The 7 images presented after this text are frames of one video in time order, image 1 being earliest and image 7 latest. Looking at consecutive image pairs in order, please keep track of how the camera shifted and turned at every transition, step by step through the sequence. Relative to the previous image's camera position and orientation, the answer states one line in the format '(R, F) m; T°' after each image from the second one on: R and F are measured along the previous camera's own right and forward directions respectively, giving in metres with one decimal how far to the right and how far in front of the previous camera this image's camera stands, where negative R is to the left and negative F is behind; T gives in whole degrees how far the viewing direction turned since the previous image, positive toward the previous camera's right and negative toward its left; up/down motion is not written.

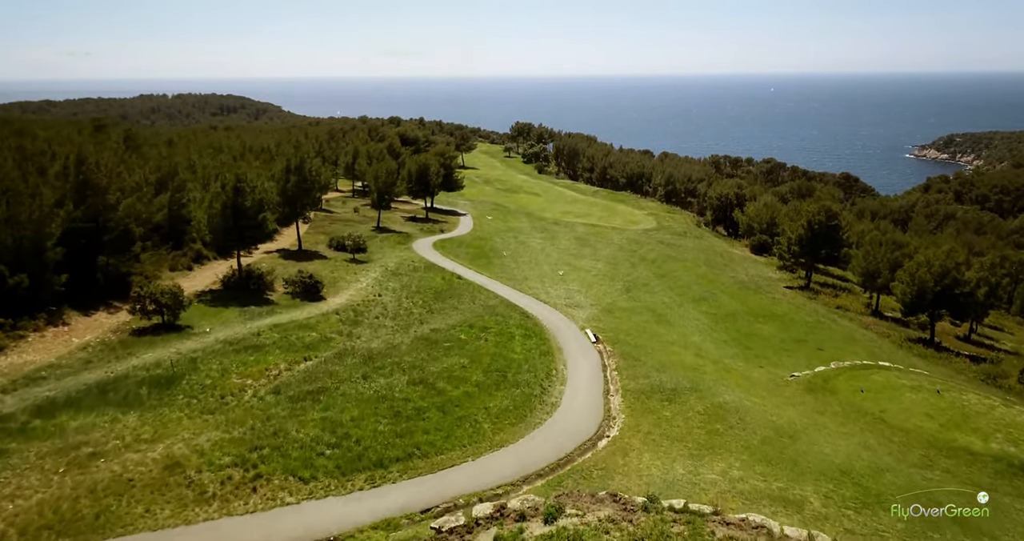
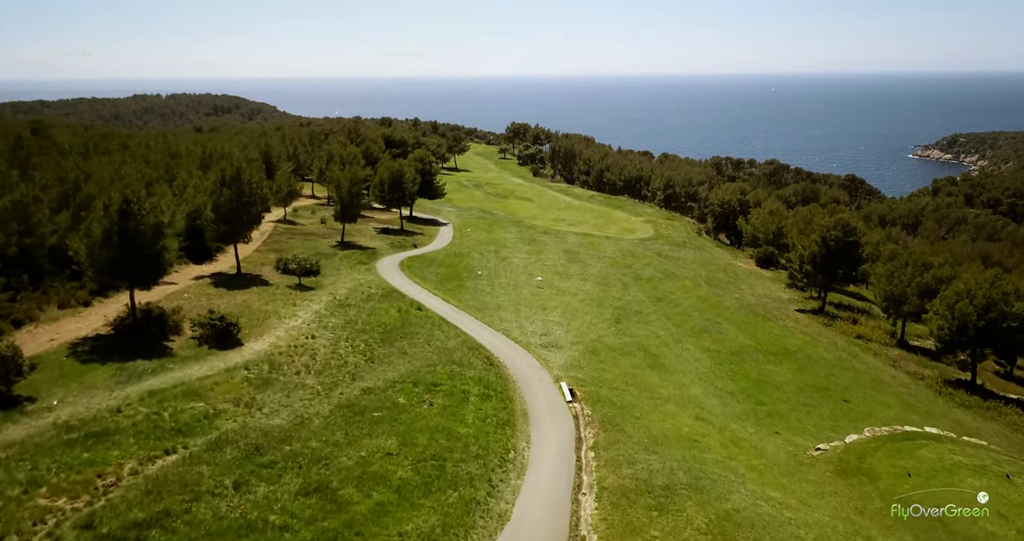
(+1.6, +5.8) m; 0°
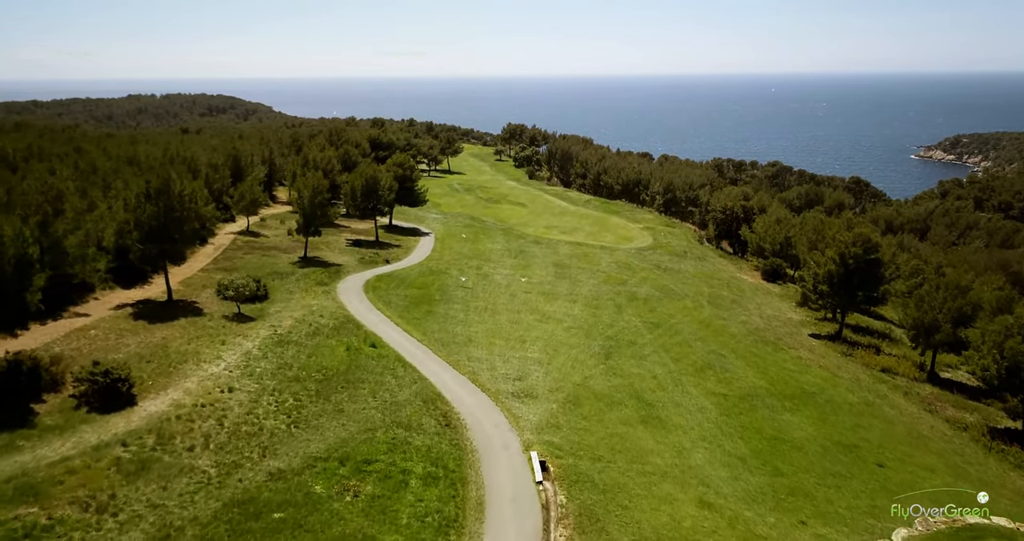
(+1.2, +5.1) m; 0°
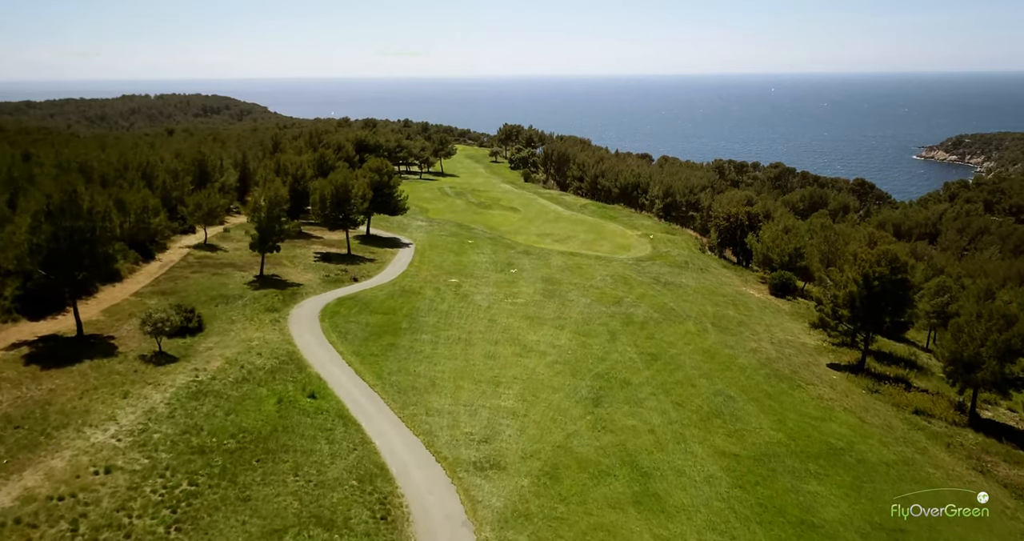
(+1.1, +5.0) m; 0°
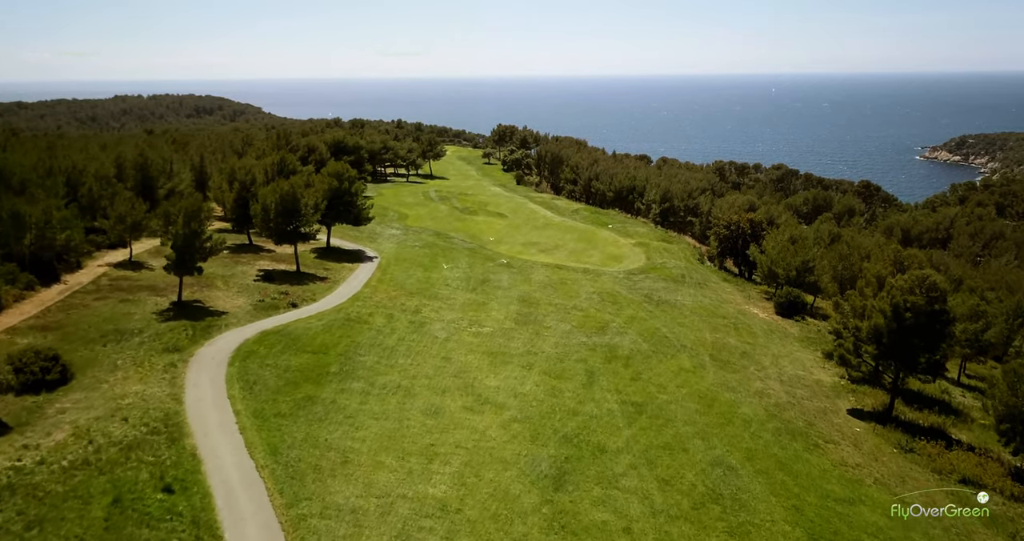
(+1.9, +6.3) m; 0°
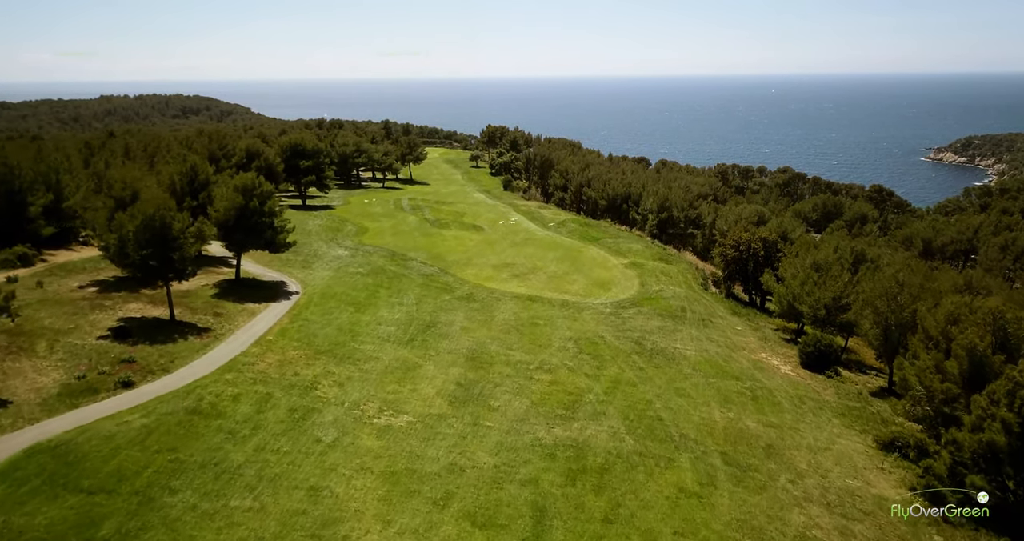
(+2.7, +11.3) m; 0°
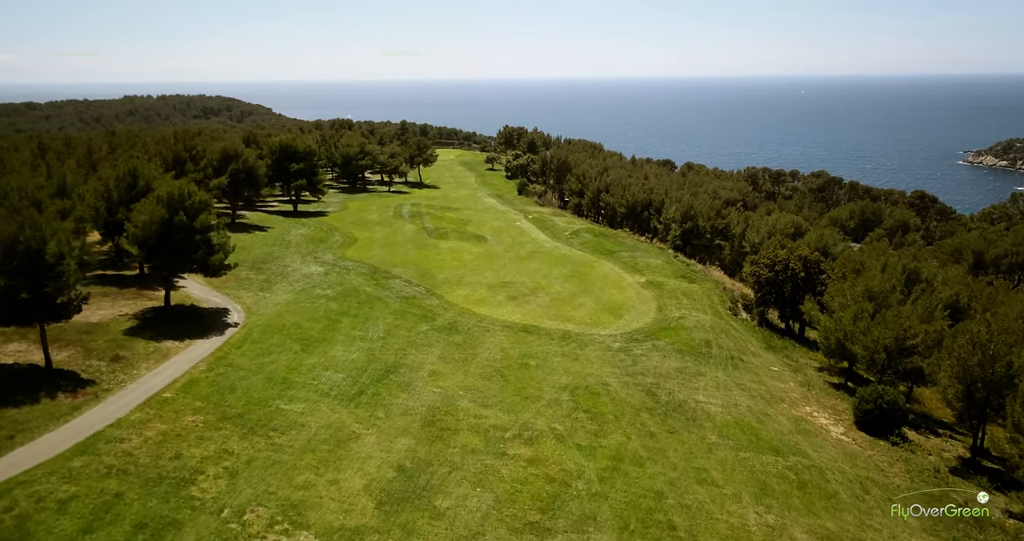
(+2.1, +8.1) m; -2°
